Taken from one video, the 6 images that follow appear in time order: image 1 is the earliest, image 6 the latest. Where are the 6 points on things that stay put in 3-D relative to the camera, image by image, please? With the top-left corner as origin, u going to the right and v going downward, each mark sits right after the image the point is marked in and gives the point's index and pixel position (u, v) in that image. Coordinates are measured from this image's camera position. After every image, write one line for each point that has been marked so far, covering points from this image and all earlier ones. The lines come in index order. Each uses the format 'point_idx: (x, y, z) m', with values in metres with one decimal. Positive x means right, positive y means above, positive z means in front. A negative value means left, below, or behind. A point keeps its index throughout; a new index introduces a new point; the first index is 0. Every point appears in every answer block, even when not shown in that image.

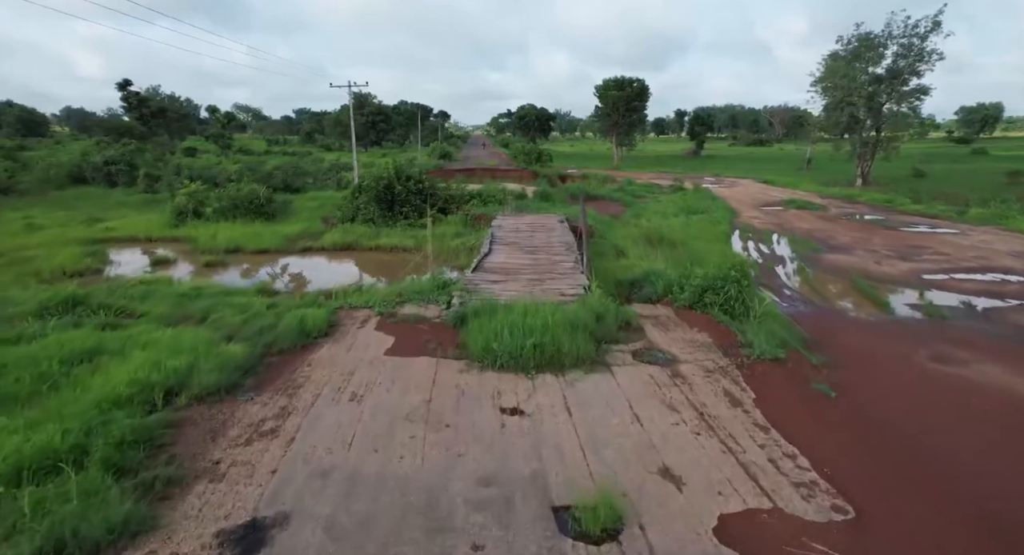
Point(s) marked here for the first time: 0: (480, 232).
0: (-1.0, +1.3, +15.7) m
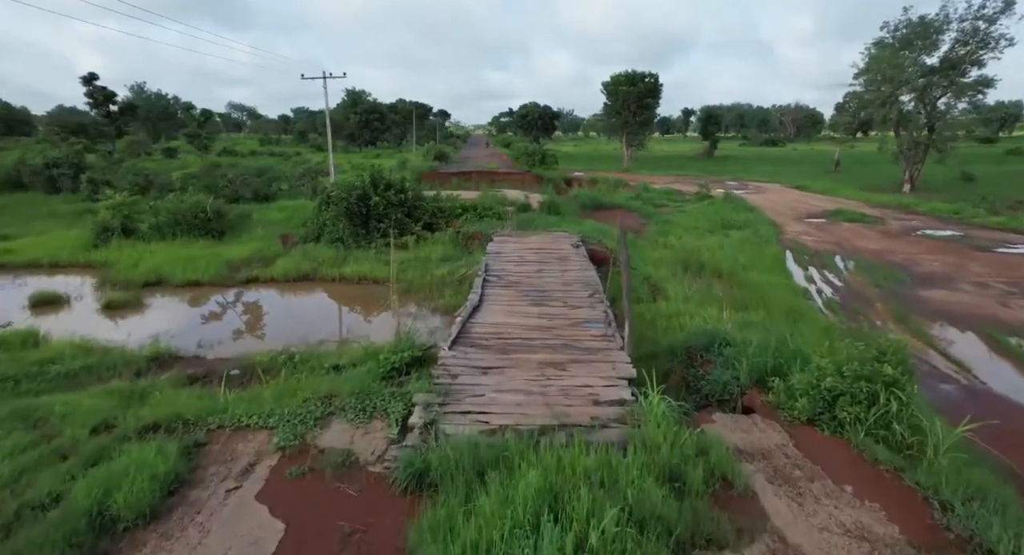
0: (-1.0, +0.5, +12.7) m
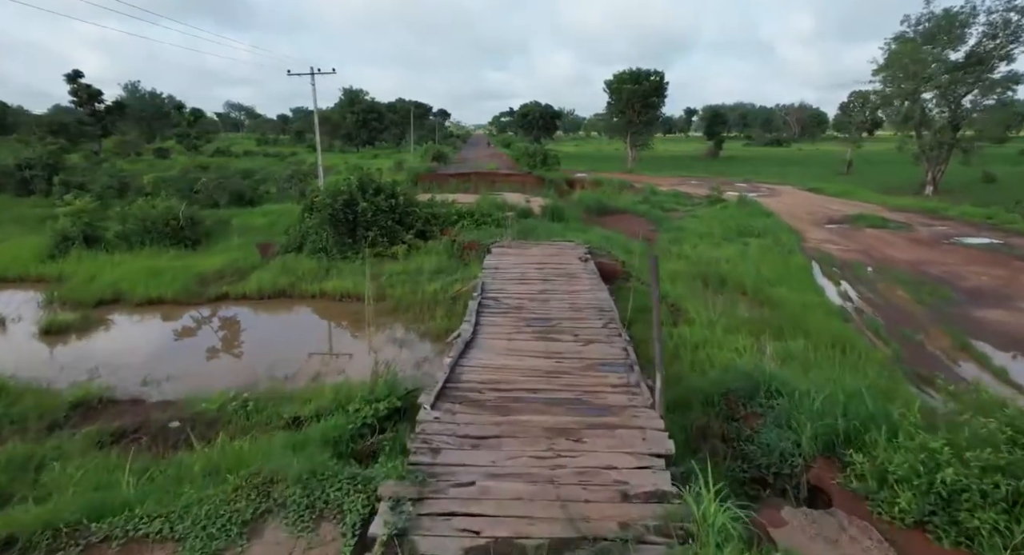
0: (-0.9, +0.2, +11.5) m
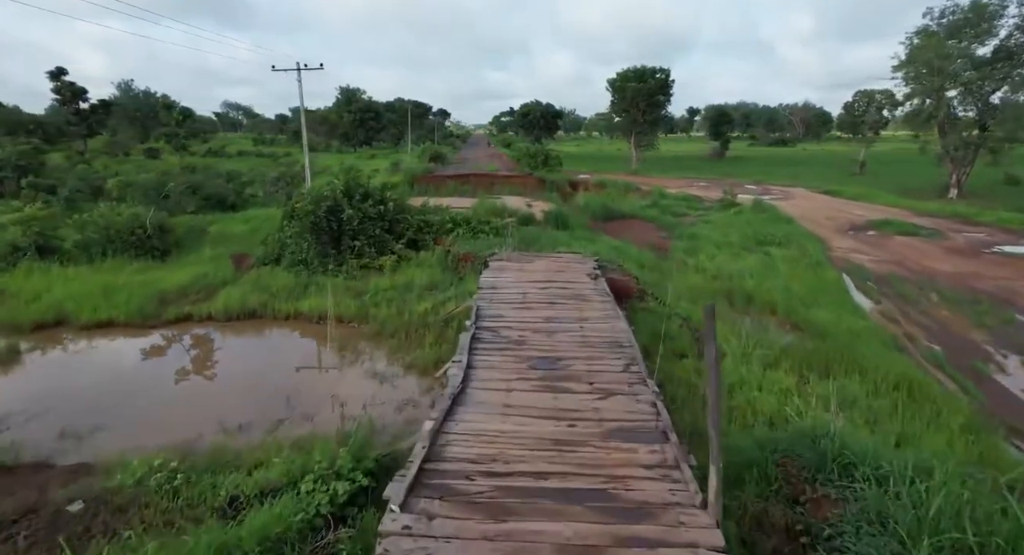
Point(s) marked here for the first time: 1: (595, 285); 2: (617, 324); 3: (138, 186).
0: (-0.9, -0.1, +10.3) m
1: (+1.3, -0.1, +8.2) m
2: (+1.3, -0.6, +6.4) m
3: (-11.8, +2.9, +16.2) m
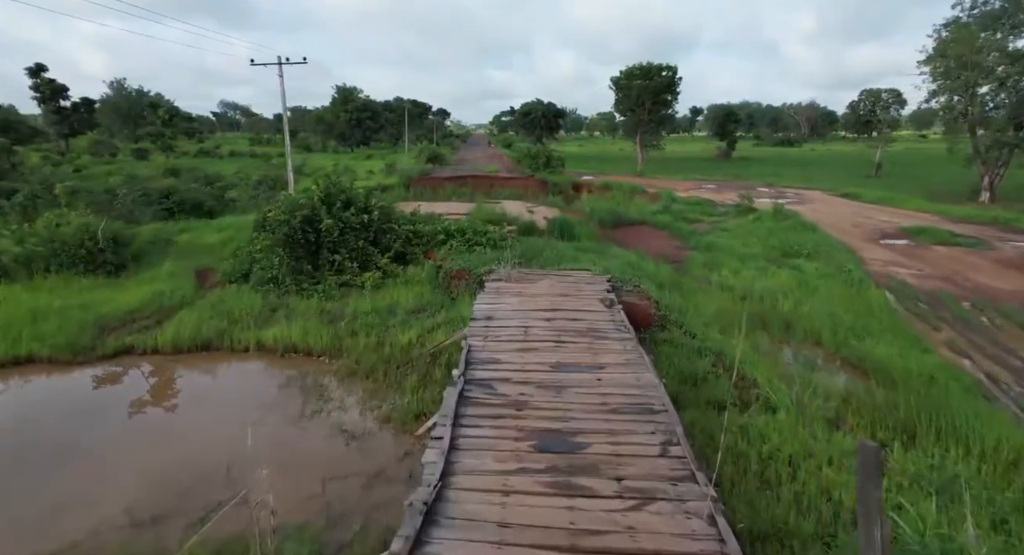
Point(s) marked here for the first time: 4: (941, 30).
0: (-1.0, -0.5, +8.9) m
1: (+1.3, -0.5, +6.9) m
2: (+1.3, -0.9, +5.0) m
3: (-11.8, +2.5, +14.9) m
4: (+16.0, +9.2, +19.2) m
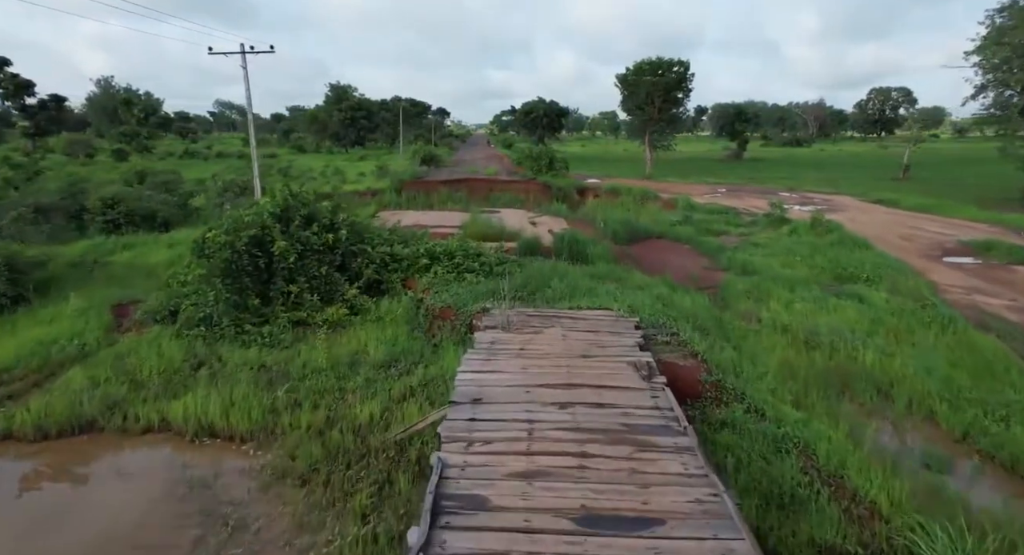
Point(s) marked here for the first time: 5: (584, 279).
0: (-1.0, -1.1, +6.8) m
1: (+1.3, -1.1, +4.7) m
2: (+1.3, -1.5, +2.9) m
3: (-11.8, +2.0, +12.8) m
4: (+16.0, +8.6, +17.0) m
5: (+1.3, 0.0, +8.8) m
